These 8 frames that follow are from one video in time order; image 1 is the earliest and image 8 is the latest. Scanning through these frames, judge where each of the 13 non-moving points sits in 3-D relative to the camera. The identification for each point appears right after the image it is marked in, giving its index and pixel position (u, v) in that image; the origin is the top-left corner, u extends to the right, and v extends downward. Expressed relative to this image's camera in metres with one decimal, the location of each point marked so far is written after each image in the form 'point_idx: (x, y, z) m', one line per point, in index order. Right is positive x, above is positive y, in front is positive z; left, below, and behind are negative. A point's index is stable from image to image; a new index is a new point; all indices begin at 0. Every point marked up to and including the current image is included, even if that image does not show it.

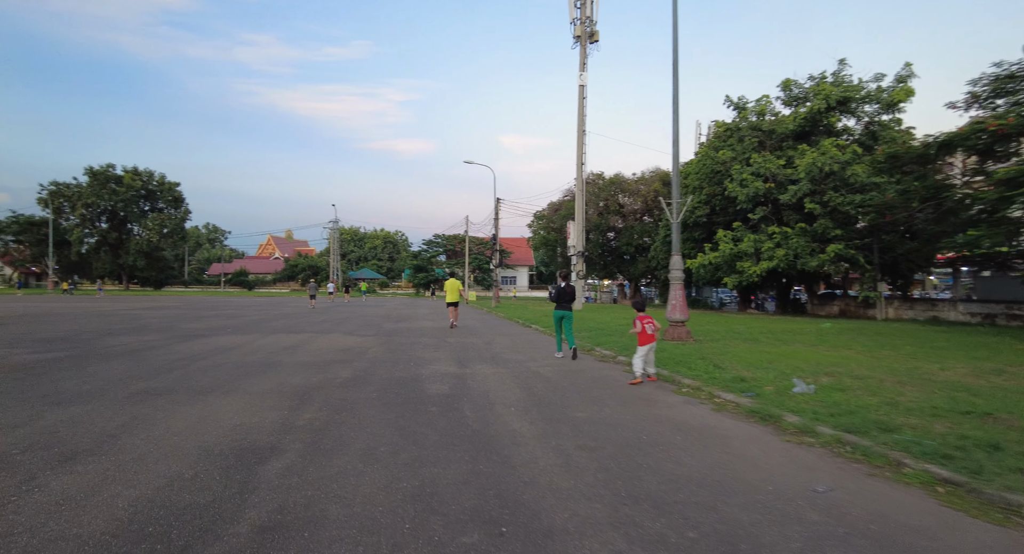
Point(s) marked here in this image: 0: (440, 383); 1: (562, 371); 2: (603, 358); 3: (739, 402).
0: (-1.2, -1.7, +8.2) m
1: (+1.0, -1.8, +9.9) m
2: (+2.1, -1.9, +11.8) m
3: (+3.4, -1.9, +7.7) m
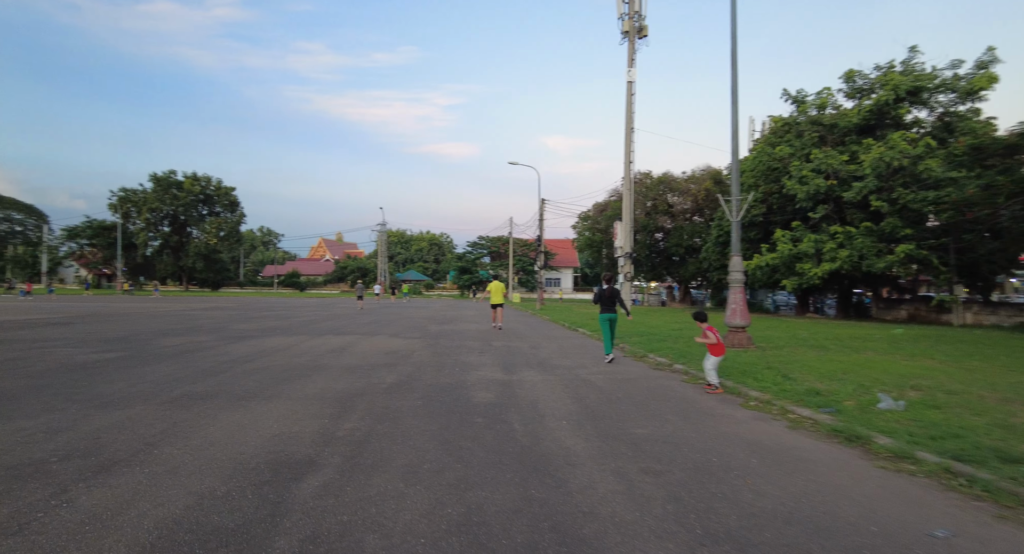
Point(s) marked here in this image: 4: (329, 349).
0: (-0.4, -1.7, +7.9) m
1: (+1.8, -1.8, +9.3) m
2: (+3.2, -1.9, +11.1) m
3: (+4.1, -1.9, +6.9) m
4: (-4.4, -1.7, +12.4) m
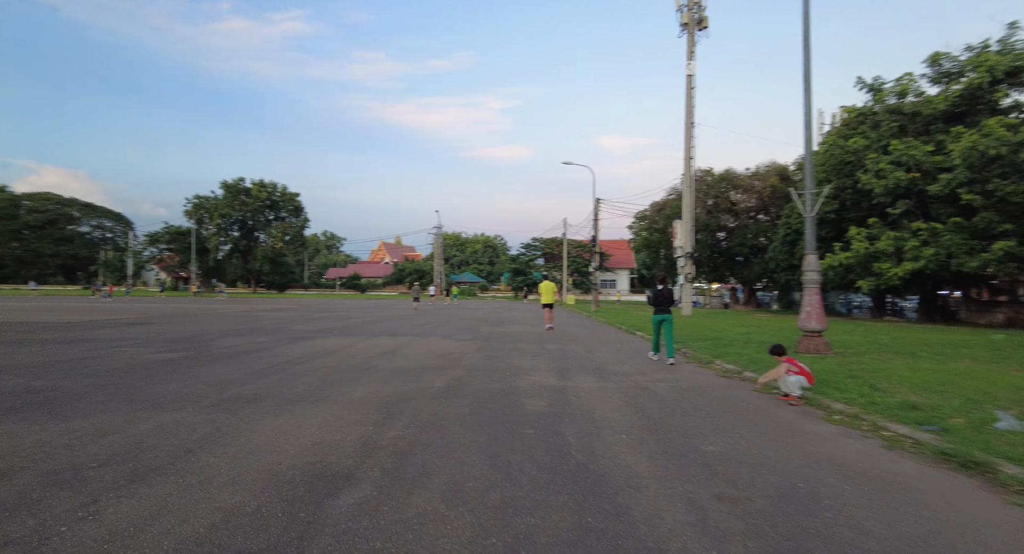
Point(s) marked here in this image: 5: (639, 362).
0: (+0.4, -1.7, +7.4) m
1: (+2.8, -1.8, +8.6) m
2: (+4.3, -1.9, +10.3) m
3: (+4.7, -1.9, +6.0) m
4: (-3.1, -1.7, +12.3) m
5: (+2.8, -1.9, +11.3) m
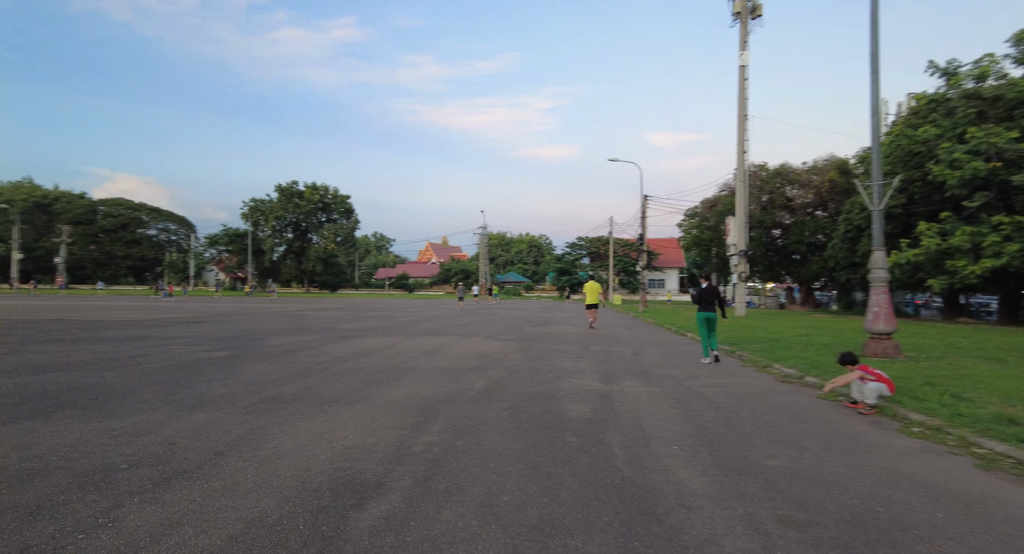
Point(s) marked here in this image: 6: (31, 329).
0: (+0.9, -1.7, +7.0) m
1: (+3.4, -1.8, +8.0) m
2: (+5.1, -1.9, +9.6) m
3: (+5.2, -1.8, +5.2) m
4: (-2.1, -1.7, +12.2) m
5: (+3.7, -1.8, +10.7) m
6: (-13.5, -1.5, +14.6) m
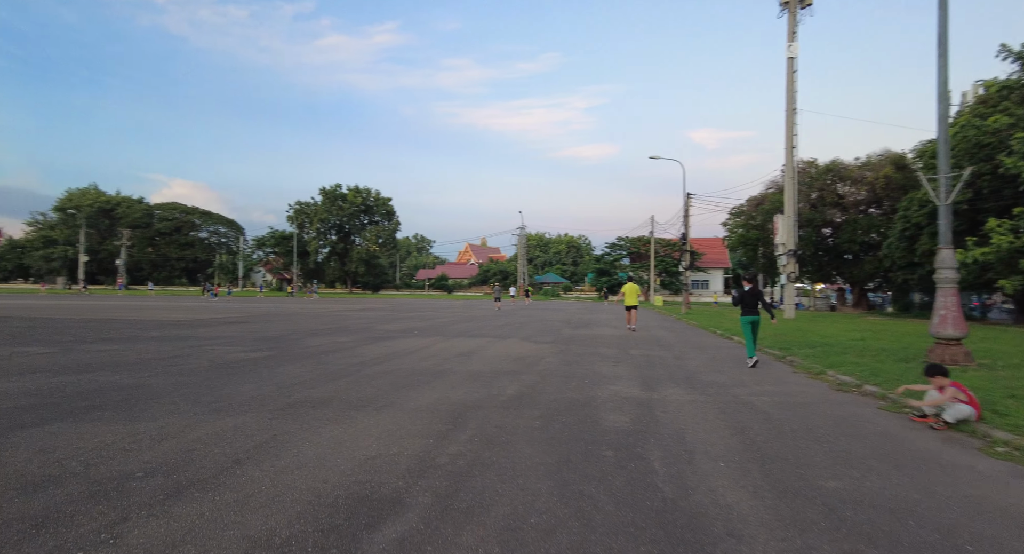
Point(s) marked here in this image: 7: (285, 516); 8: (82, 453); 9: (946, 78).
0: (+1.4, -1.7, +6.6) m
1: (+3.9, -1.8, +7.4) m
2: (+5.7, -1.9, +8.8) m
3: (+5.4, -1.9, +4.5) m
4: (-1.3, -1.7, +12.0) m
5: (+4.4, -1.8, +10.1) m
6: (-12.5, -1.5, +15.3) m
7: (-1.4, -1.5, +3.3) m
8: (-3.3, -1.4, +4.0) m
9: (+9.8, +4.5, +11.6) m
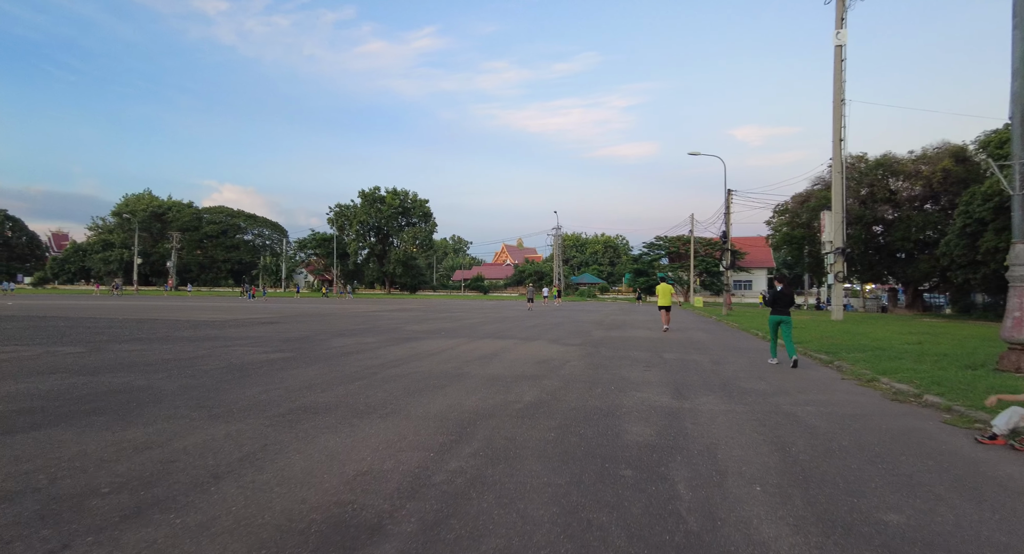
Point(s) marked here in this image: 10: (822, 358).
0: (+1.5, -1.7, +6.0) m
1: (+4.2, -1.8, +6.7) m
2: (+6.0, -1.9, +8.0) m
3: (+5.5, -1.8, +3.7) m
4: (-0.7, -1.7, +11.6) m
5: (+4.8, -1.8, +9.3) m
6: (-11.7, -1.6, +15.6) m
7: (-1.5, -1.5, +2.9) m
8: (-3.3, -1.4, +3.8) m
9: (+10.3, +4.5, +10.4) m
10: (+7.3, -1.9, +12.2) m
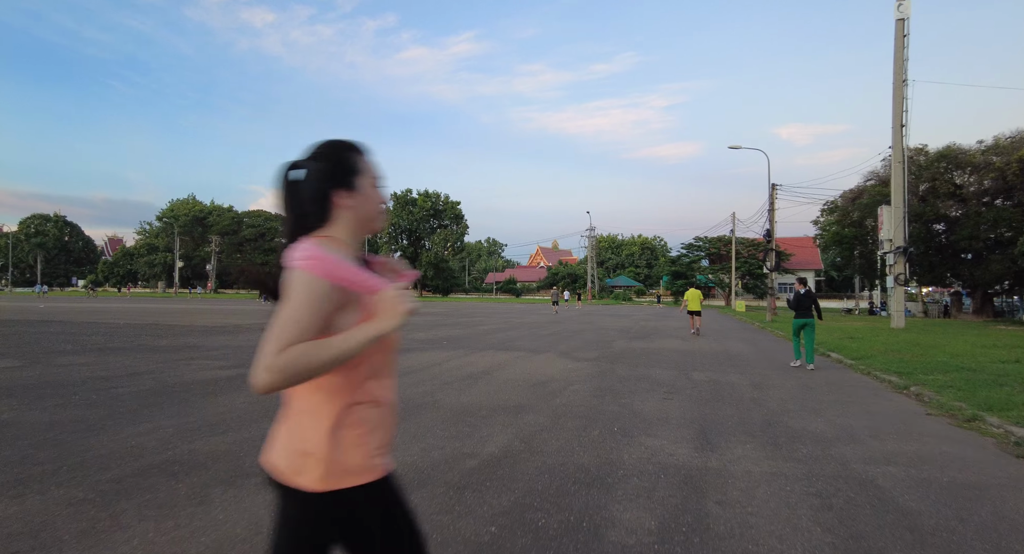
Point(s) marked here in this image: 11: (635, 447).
0: (+1.1, -1.7, +4.1) m
1: (+3.7, -1.9, +4.5) m
2: (+5.6, -1.9, +5.7) m
3: (+4.8, -1.9, +1.4) m
4: (-0.8, -1.8, +9.8) m
5: (+4.5, -1.9, +7.1) m
6: (-11.4, -1.7, +14.6) m
7: (-2.2, -1.5, +1.1) m
8: (-4.0, -1.4, +2.1) m
9: (+10.1, +4.5, +7.9) m
10: (+7.2, -2.0, +9.8) m
11: (+1.3, -1.8, +5.4) m
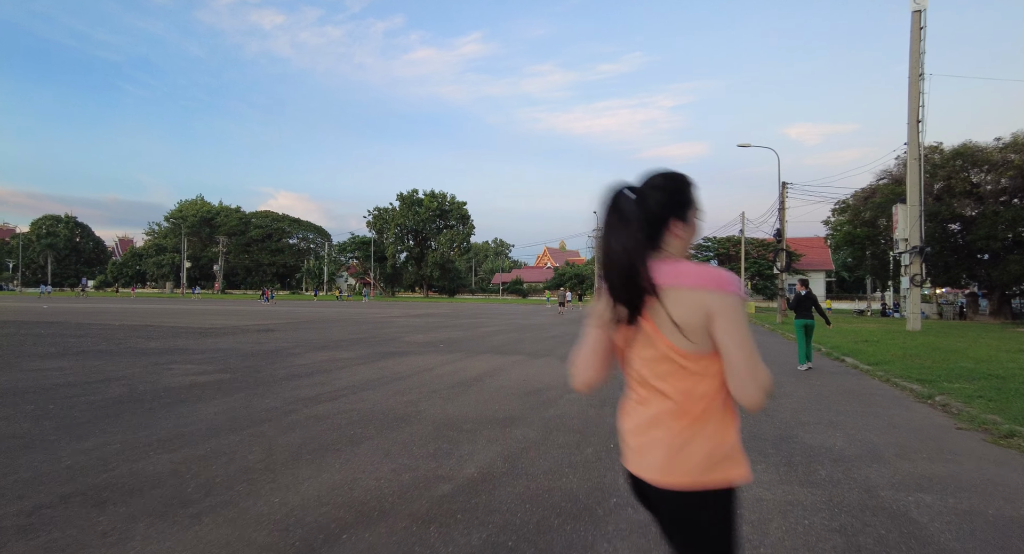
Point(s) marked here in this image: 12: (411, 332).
0: (+0.9, -1.8, +3.5) m
1: (+3.5, -1.9, +3.9) m
2: (+5.5, -1.9, +5.0) m
3: (+4.6, -1.9, +0.8) m
4: (-0.9, -1.8, +9.3) m
5: (+4.4, -1.9, +6.5) m
6: (-11.5, -1.7, +14.2) m
7: (-2.4, -1.5, +0.6) m
8: (-4.2, -1.4, +1.7) m
9: (+10.0, +4.5, +7.2) m
10: (+7.1, -2.0, +9.2) m
11: (+1.1, -1.8, +4.9) m
12: (-3.7, -2.0, +19.0) m
